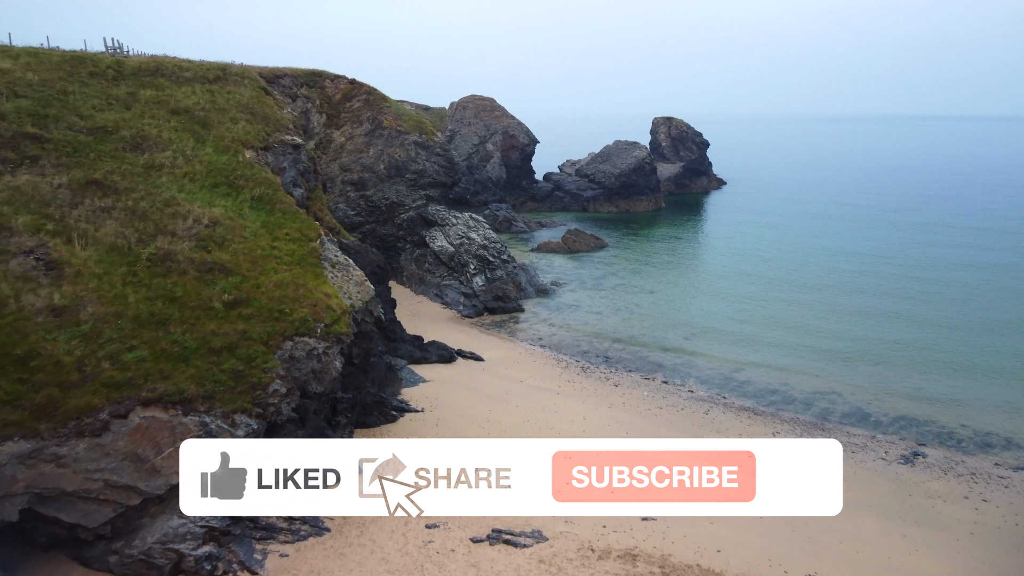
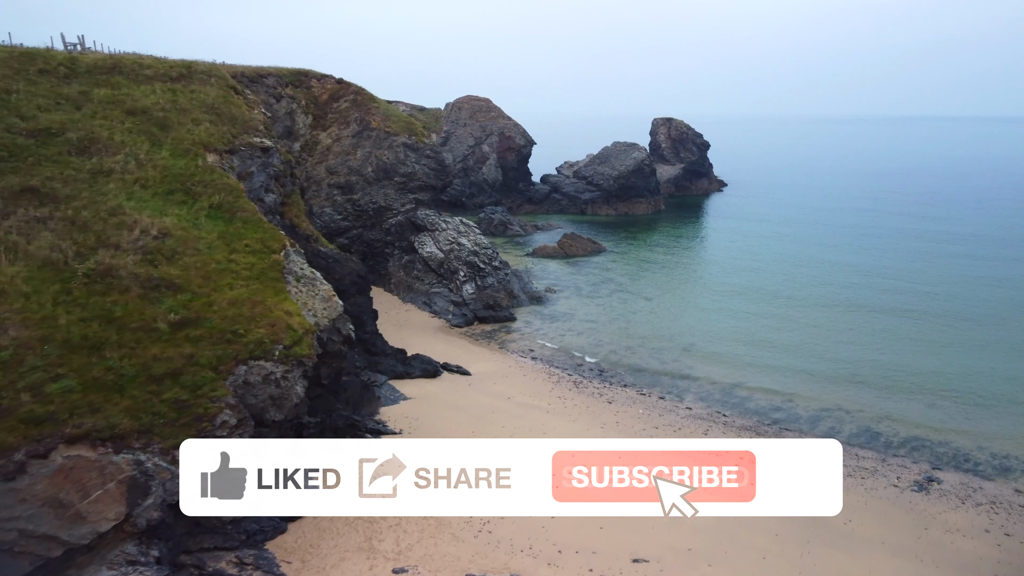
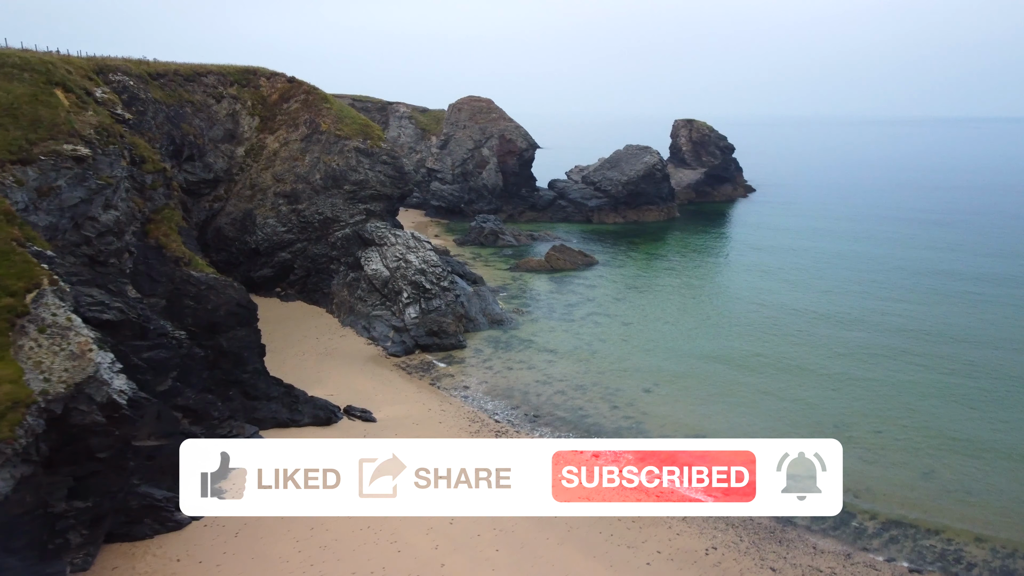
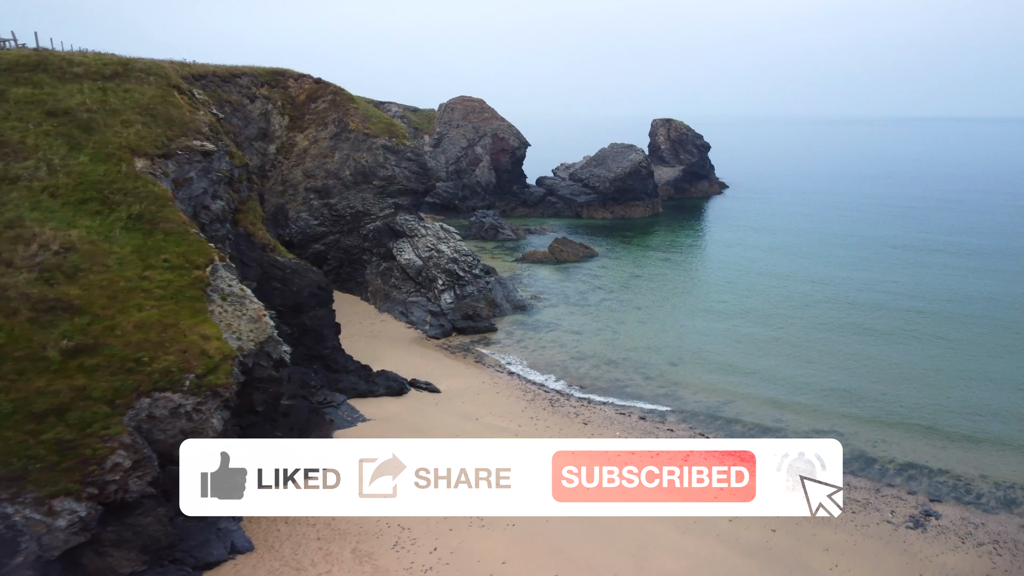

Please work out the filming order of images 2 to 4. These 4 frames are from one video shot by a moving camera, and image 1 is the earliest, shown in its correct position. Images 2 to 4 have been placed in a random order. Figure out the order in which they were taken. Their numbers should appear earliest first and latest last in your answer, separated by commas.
2, 4, 3
